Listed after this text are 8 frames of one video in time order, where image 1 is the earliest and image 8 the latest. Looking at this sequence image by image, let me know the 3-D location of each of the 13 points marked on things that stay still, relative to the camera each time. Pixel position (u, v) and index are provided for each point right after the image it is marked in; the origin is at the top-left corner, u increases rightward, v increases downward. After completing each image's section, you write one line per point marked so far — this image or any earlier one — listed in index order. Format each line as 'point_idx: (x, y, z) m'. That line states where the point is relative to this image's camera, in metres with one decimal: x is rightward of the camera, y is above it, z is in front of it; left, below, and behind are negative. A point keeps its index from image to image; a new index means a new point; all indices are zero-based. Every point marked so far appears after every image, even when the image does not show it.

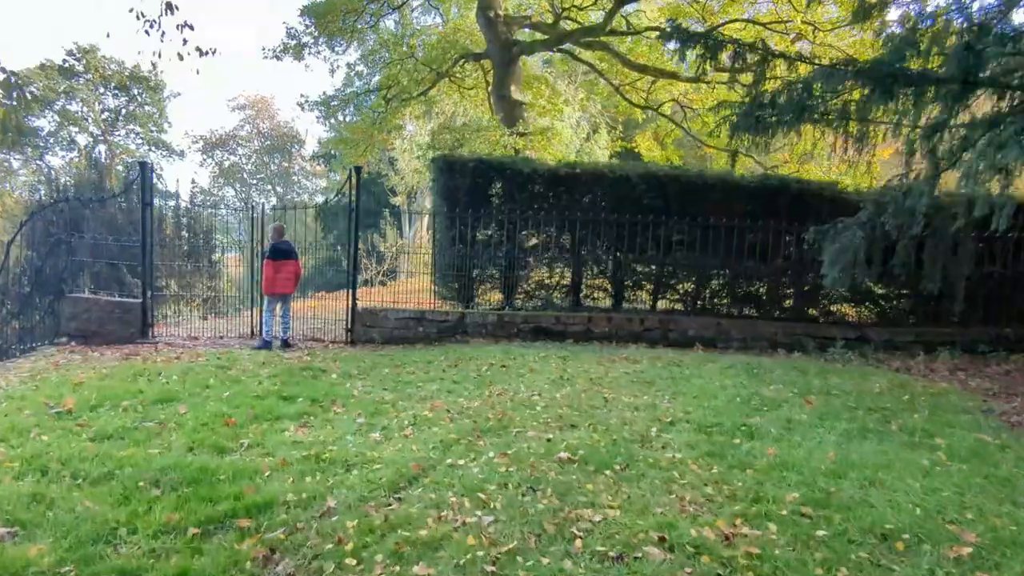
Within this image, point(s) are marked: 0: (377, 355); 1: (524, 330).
0: (-1.7, -0.9, +8.2) m
1: (+0.2, -0.6, +9.4) m
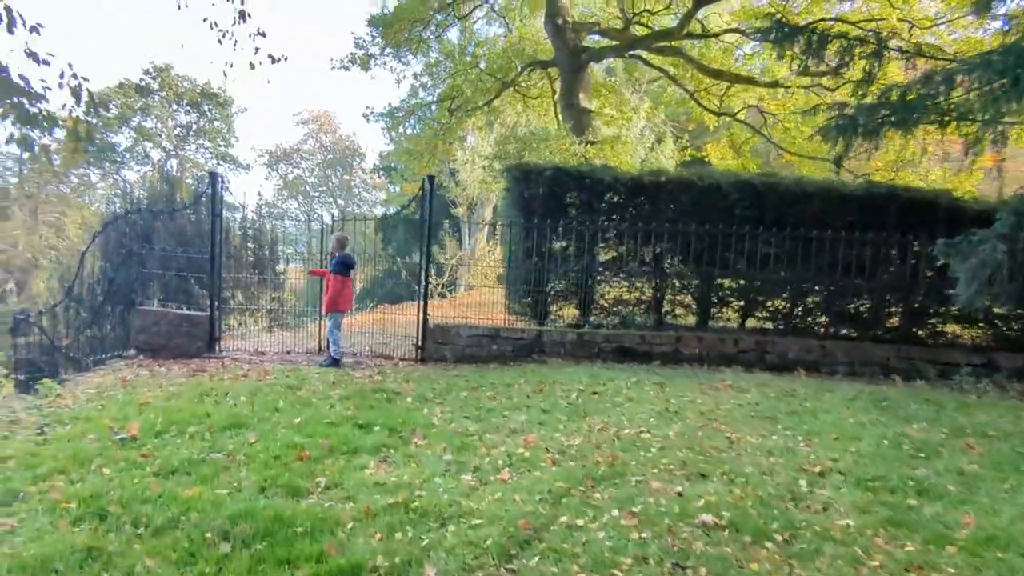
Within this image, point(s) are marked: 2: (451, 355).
0: (-0.7, -1.0, +7.6) m
1: (+1.3, -0.9, +8.7) m
2: (-0.8, -0.9, +8.8) m
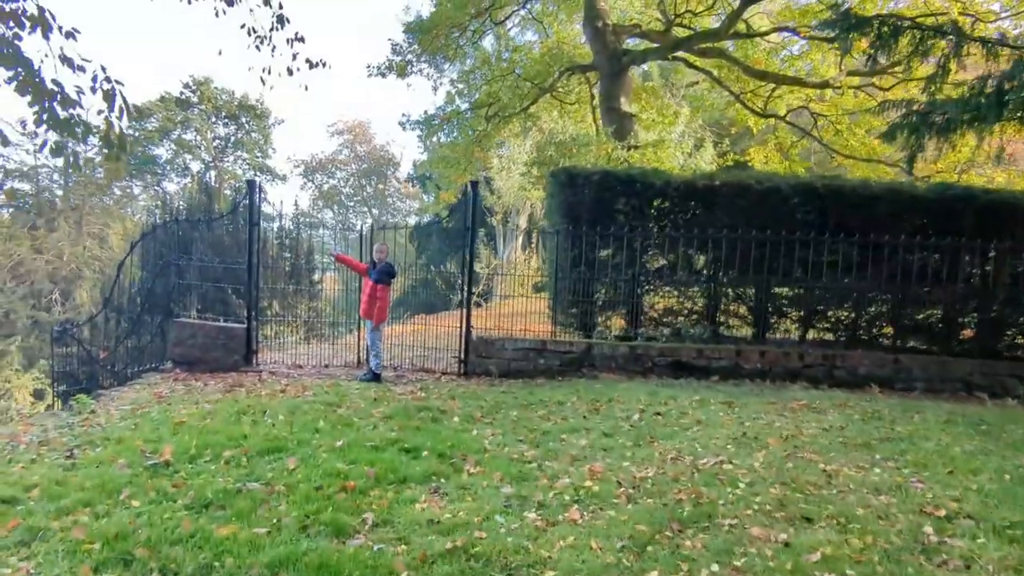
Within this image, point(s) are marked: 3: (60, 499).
0: (-0.2, -1.2, +7.2) m
1: (+1.9, -1.0, +8.2) m
2: (-0.2, -1.1, +8.3) m
3: (-2.7, -1.2, +3.8) m
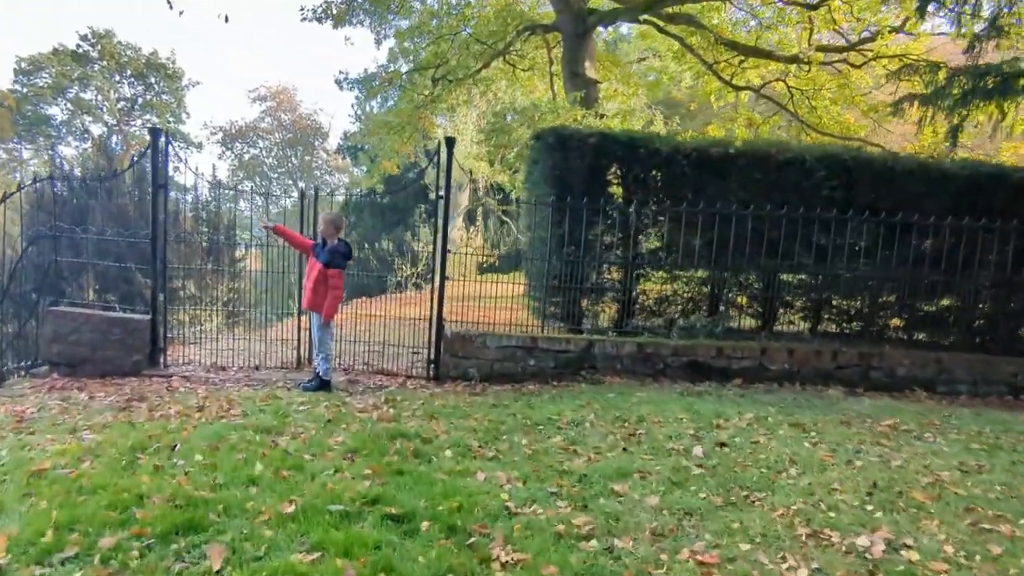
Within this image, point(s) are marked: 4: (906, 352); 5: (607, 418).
0: (-0.2, -1.0, +5.6) m
1: (+1.7, -0.8, +6.8) m
2: (-0.4, -0.9, +6.8) m
3: (-2.3, -1.2, +2.0) m
4: (+4.2, -0.7, +7.0) m
5: (+0.7, -1.0, +5.1) m
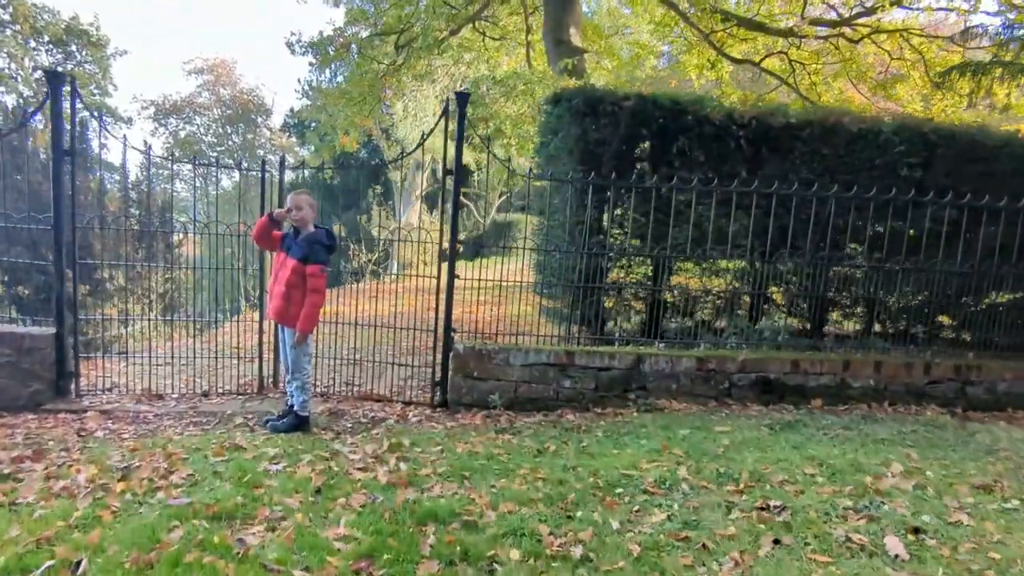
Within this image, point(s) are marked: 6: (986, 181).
0: (+0.1, -1.1, +4.2) m
1: (+1.9, -0.8, +5.5) m
2: (-0.2, -0.9, +5.3) m
3: (-1.7, -1.3, +0.4) m
4: (+4.4, -0.7, +5.8) m
5: (+1.1, -1.1, +3.7) m
6: (+4.9, +1.1, +6.9) m
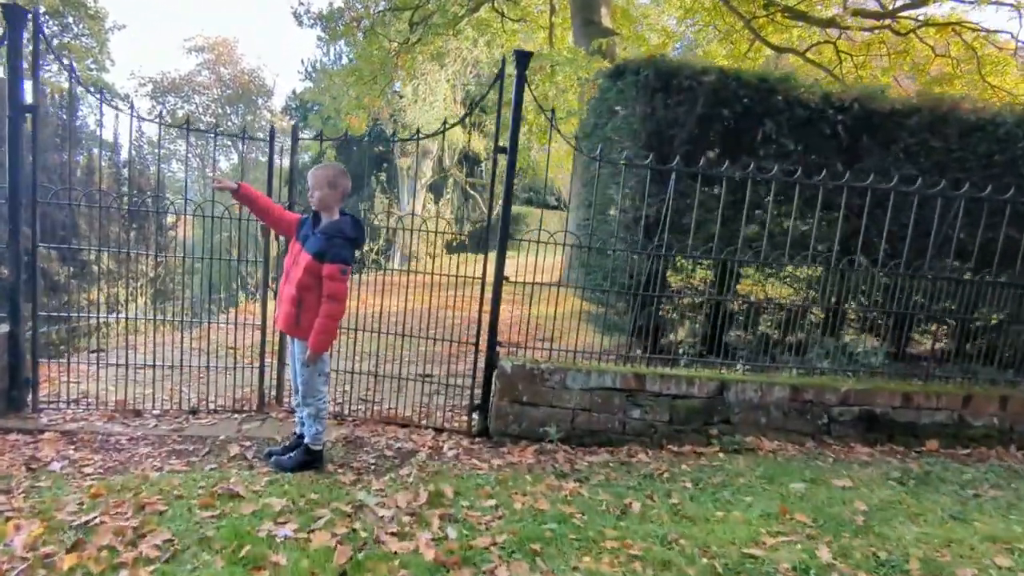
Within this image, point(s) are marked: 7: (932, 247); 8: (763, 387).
0: (+0.5, -1.1, +3.2) m
1: (+2.3, -0.9, +4.5) m
2: (+0.2, -0.9, +4.3) m
3: (-1.3, -1.4, -0.6) m
4: (+4.8, -0.8, +4.9) m
5: (+1.5, -1.2, +2.8) m
6: (+5.3, +0.9, +5.9) m
7: (+3.7, +0.4, +5.8) m
8: (+1.7, -0.7, +4.5) m
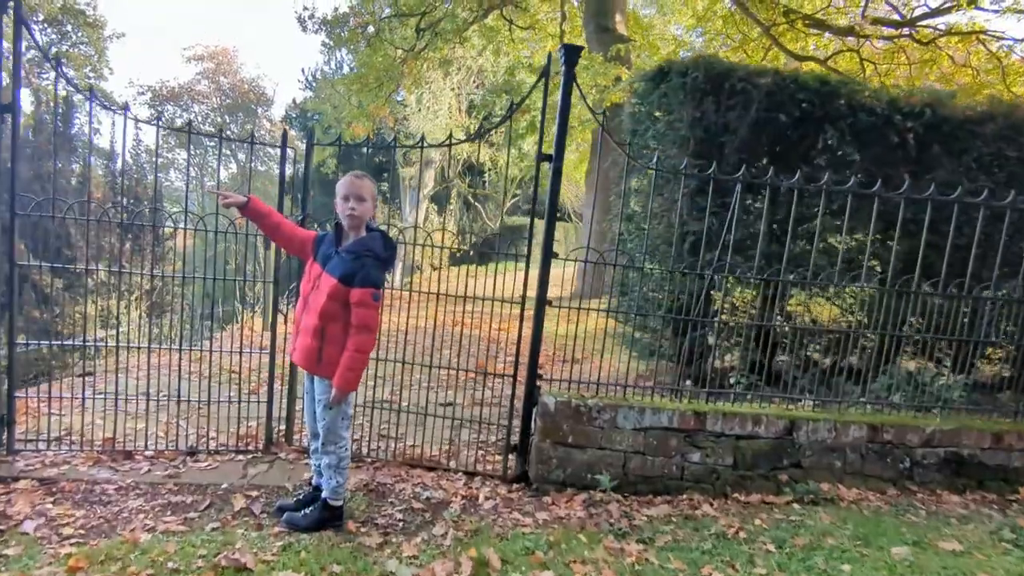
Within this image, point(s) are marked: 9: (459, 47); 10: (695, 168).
0: (+0.8, -1.3, +2.7) m
1: (+2.6, -1.1, +4.0) m
2: (+0.5, -1.1, +3.8) m
3: (-1.0, -1.4, -1.1) m
4: (+5.1, -1.0, +4.4) m
5: (+1.8, -1.3, +2.3) m
6: (+5.6, +0.7, +5.5) m
7: (+4.0, +0.2, +5.3) m
8: (+2.0, -0.8, +3.9) m
9: (-1.3, +5.8, +15.7) m
10: (+1.4, +0.9, +4.9) m
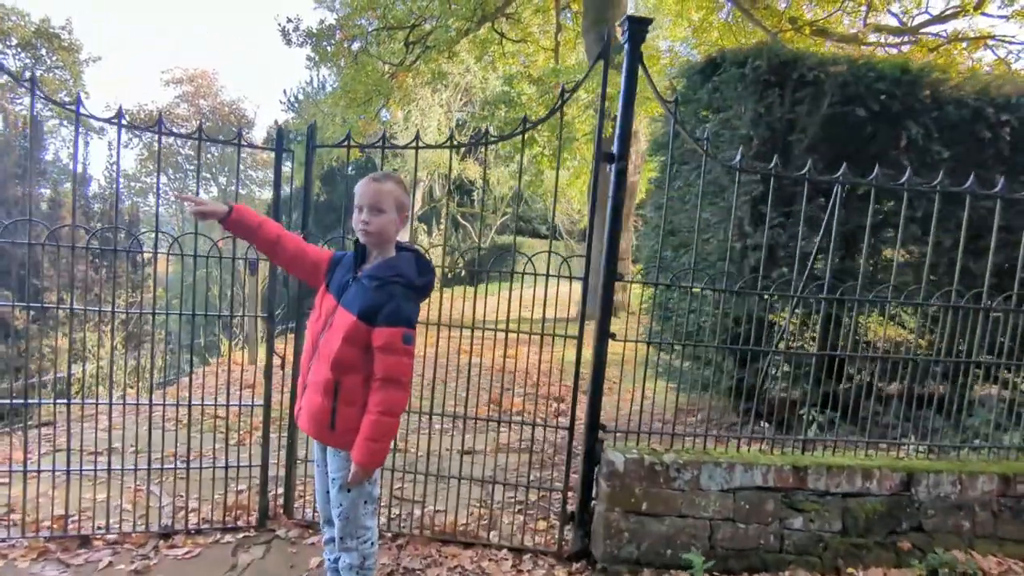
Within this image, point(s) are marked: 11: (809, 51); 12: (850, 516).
0: (+1.1, -1.4, +1.9) m
1: (+2.8, -1.2, +3.3) m
2: (+0.8, -1.2, +3.0) m
3: (-0.6, -1.5, -1.9) m
4: (+5.3, -1.1, +3.7) m
5: (+2.1, -1.4, +1.5) m
6: (+5.8, +0.6, +4.9) m
7: (+4.2, +0.1, +4.7) m
8: (+2.3, -0.9, +3.2) m
9: (-1.4, +5.3, +15.1) m
10: (+1.6, +0.7, +4.2) m
11: (+1.8, +1.5, +4.1) m
12: (+1.6, -1.1, +3.1) m
